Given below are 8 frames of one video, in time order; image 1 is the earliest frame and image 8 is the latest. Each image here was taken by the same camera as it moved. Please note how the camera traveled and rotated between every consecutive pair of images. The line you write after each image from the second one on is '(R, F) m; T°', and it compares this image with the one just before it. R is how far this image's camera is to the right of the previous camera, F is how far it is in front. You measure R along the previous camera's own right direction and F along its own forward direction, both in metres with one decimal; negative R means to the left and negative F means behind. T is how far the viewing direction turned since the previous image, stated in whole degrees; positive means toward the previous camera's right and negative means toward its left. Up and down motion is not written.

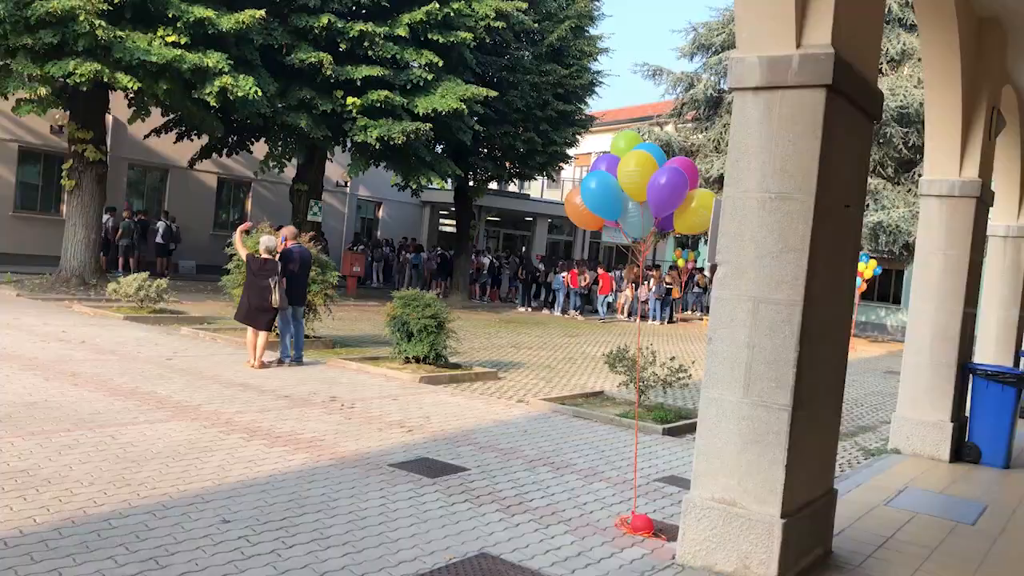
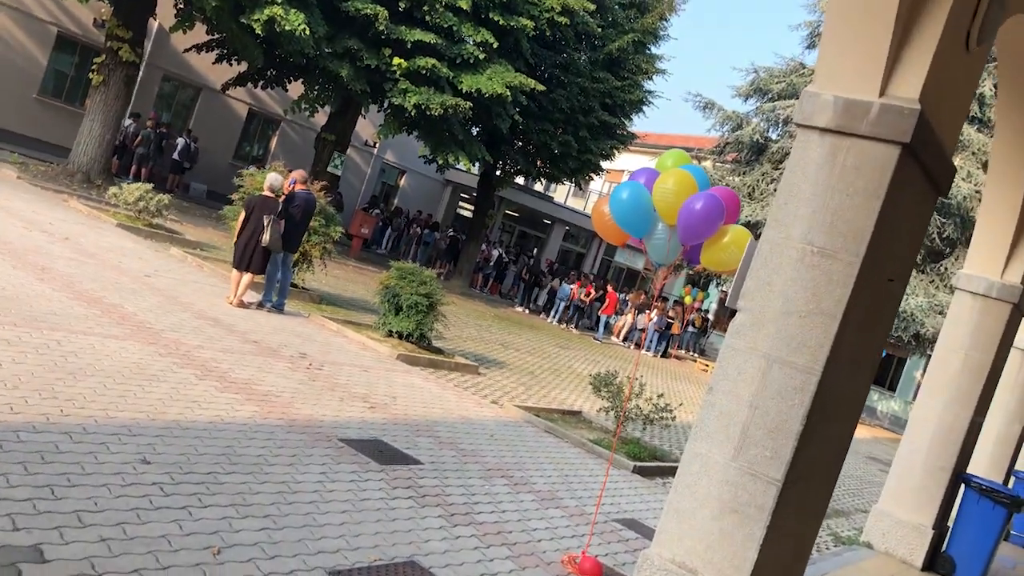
(0.0, +0.4) m; 0°
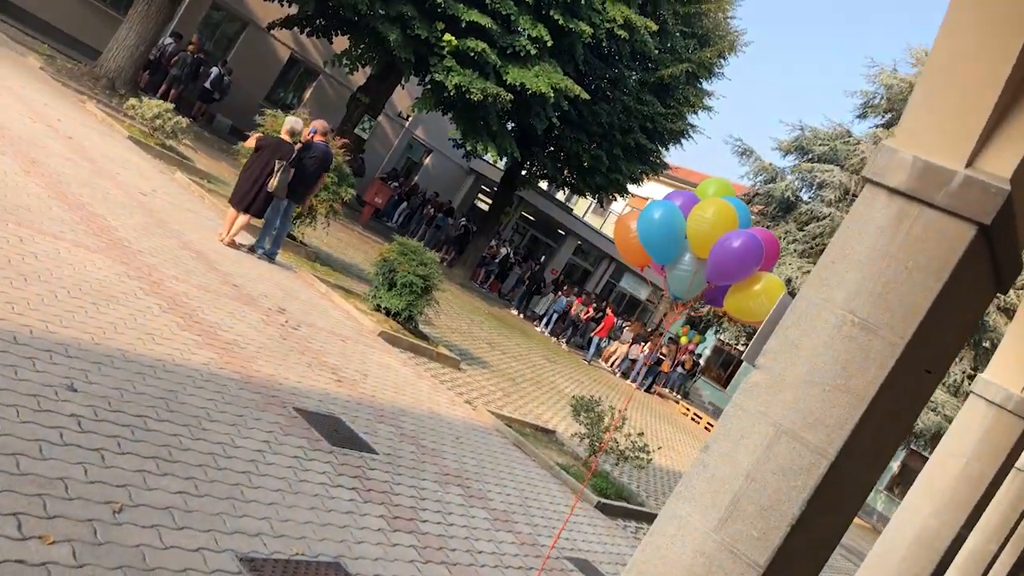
(0.0, +0.4) m; 0°
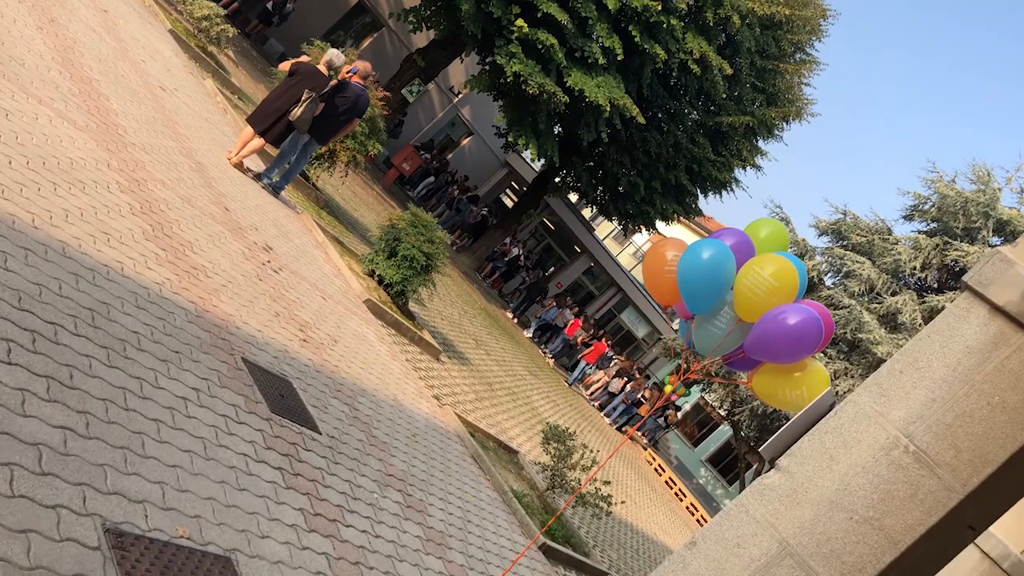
(0.0, +0.6) m; 0°
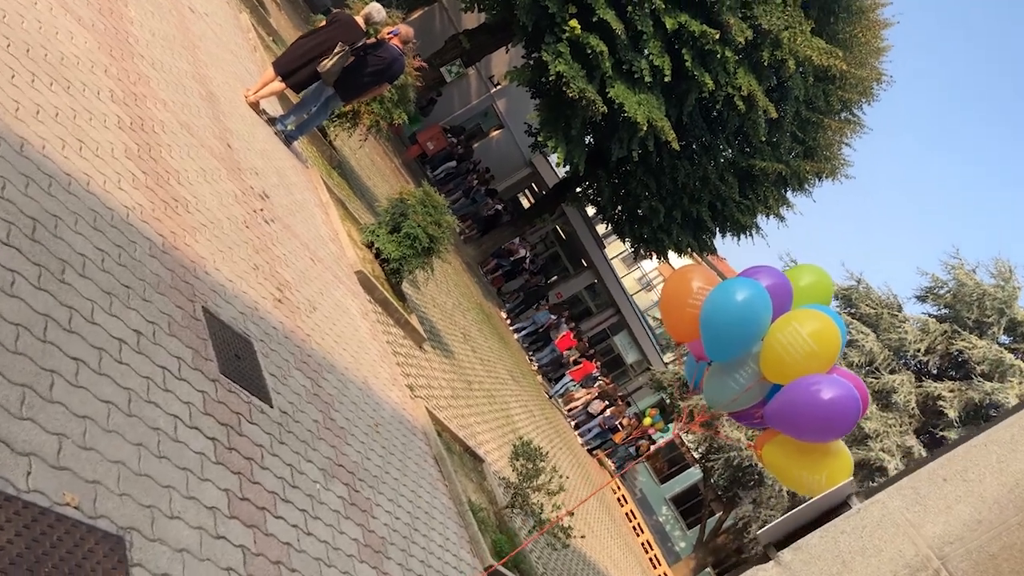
(0.0, +0.4) m; 0°
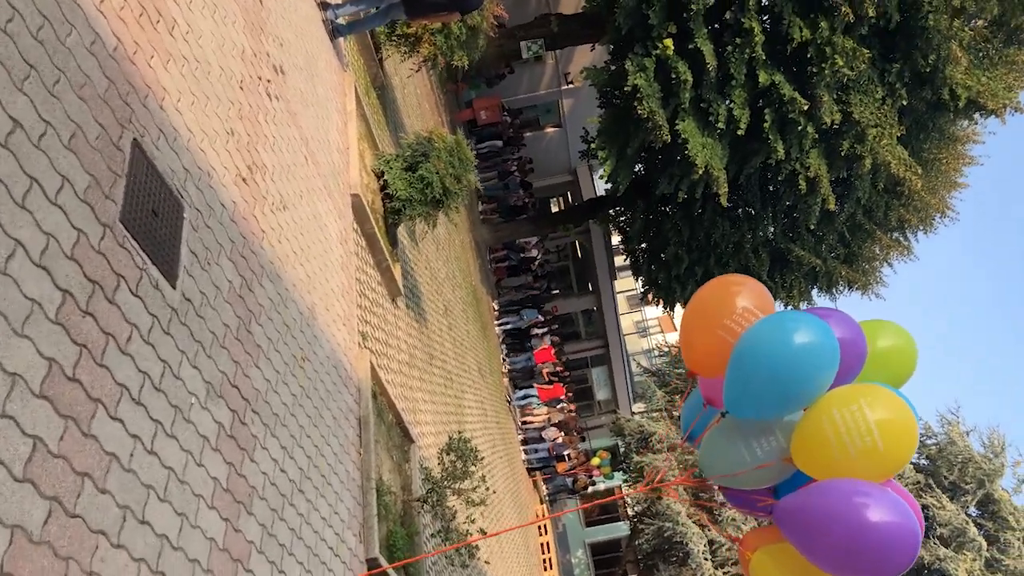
(+0.1, +0.8) m; 0°
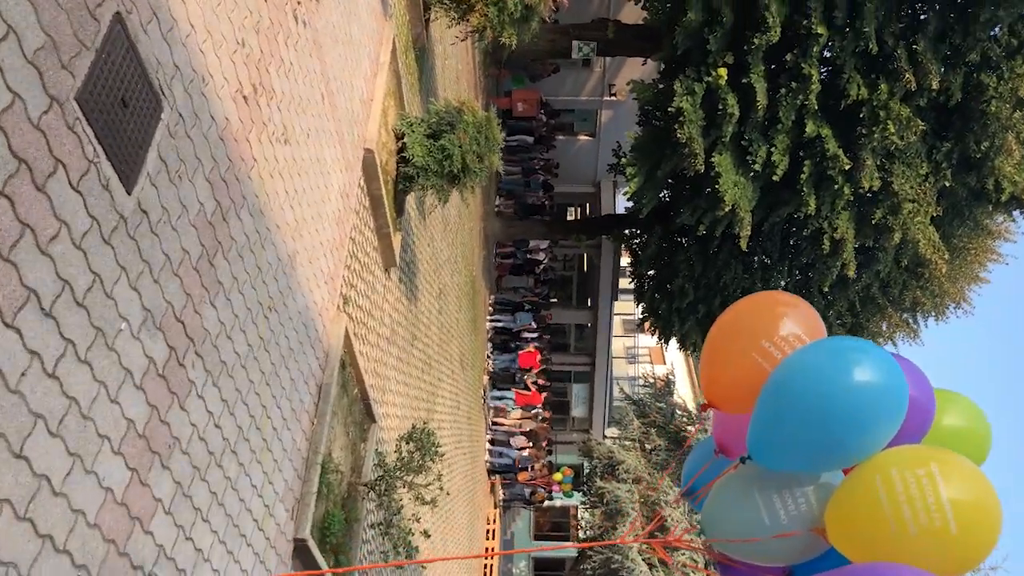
(0.0, +0.5) m; 0°
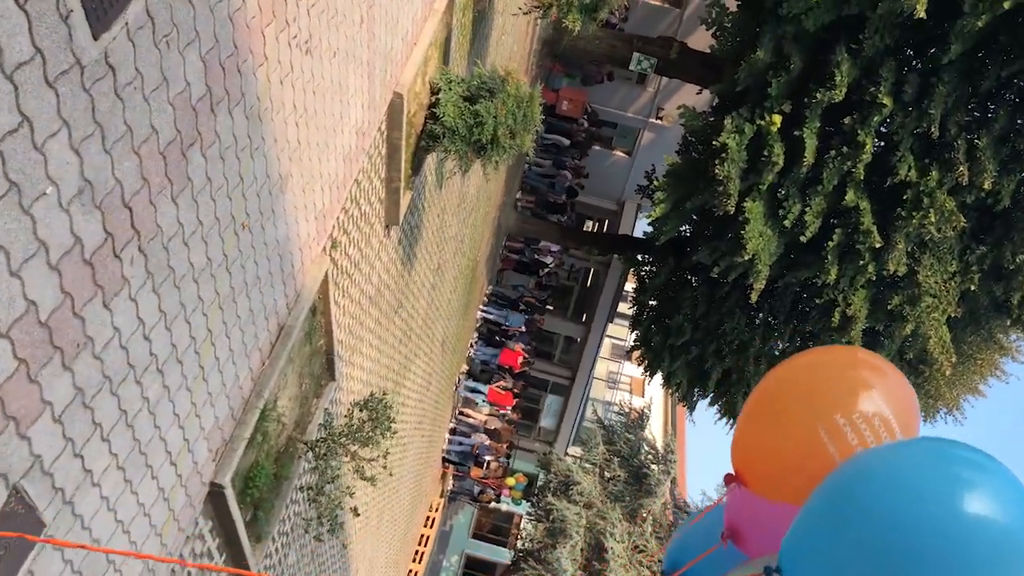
(0.0, +0.5) m; 0°
